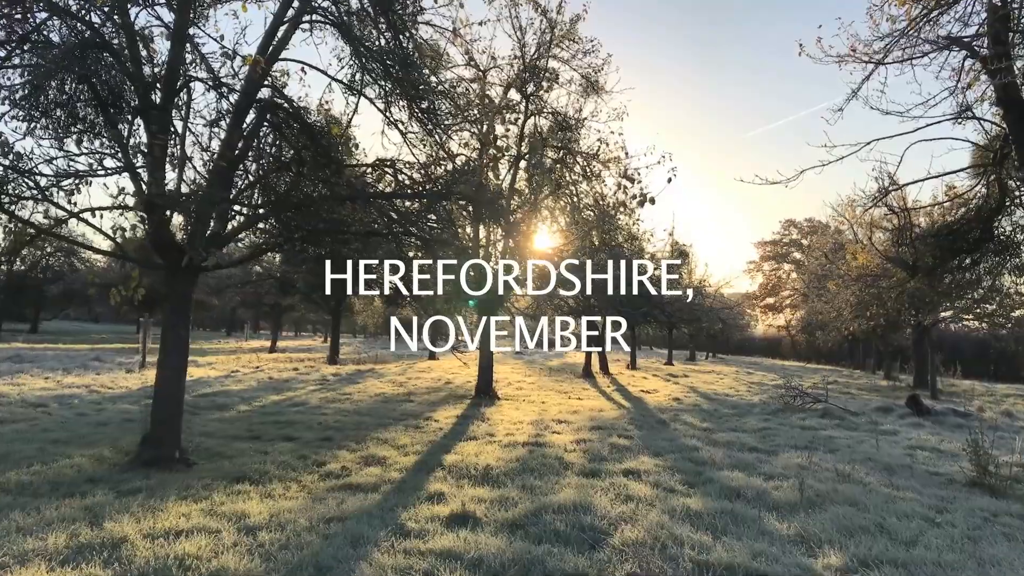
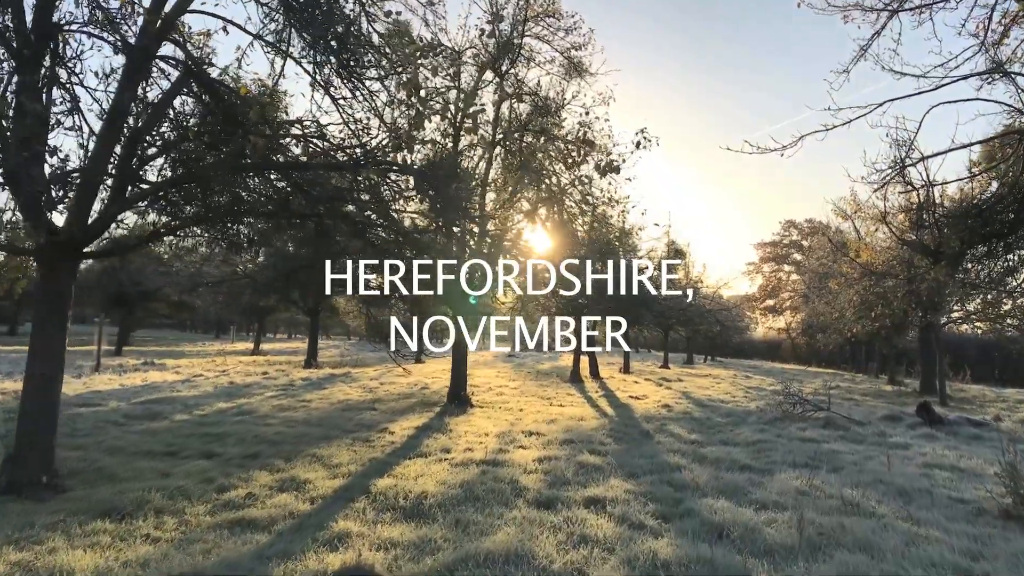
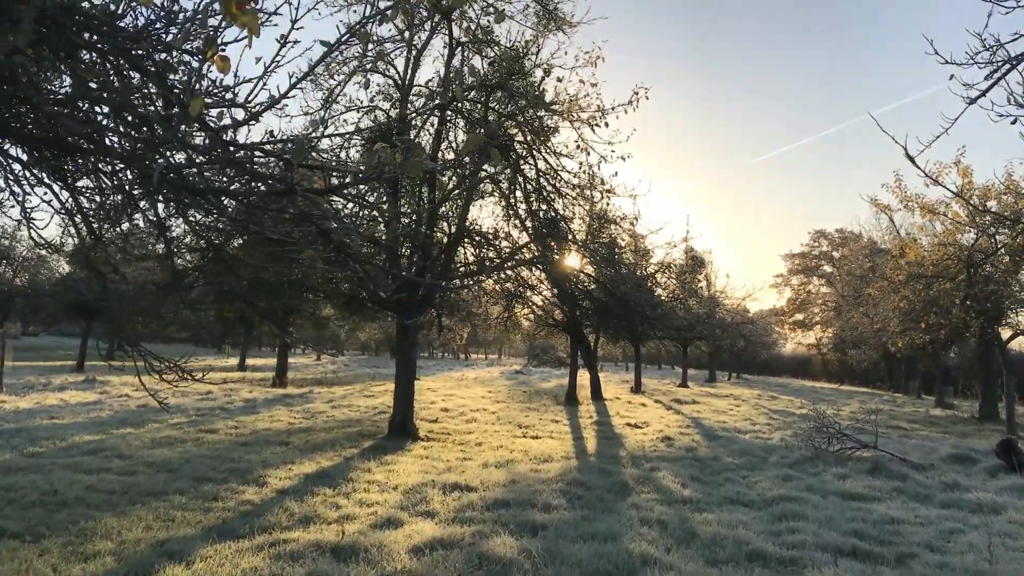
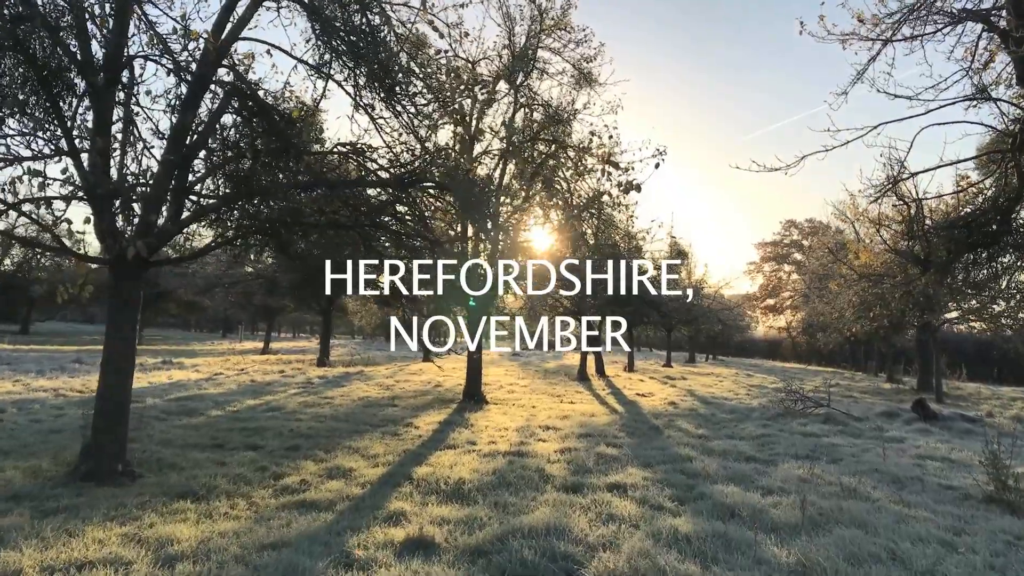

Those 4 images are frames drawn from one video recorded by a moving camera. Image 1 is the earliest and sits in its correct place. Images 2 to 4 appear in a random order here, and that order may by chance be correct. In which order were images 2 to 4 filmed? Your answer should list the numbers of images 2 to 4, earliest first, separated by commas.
4, 2, 3
